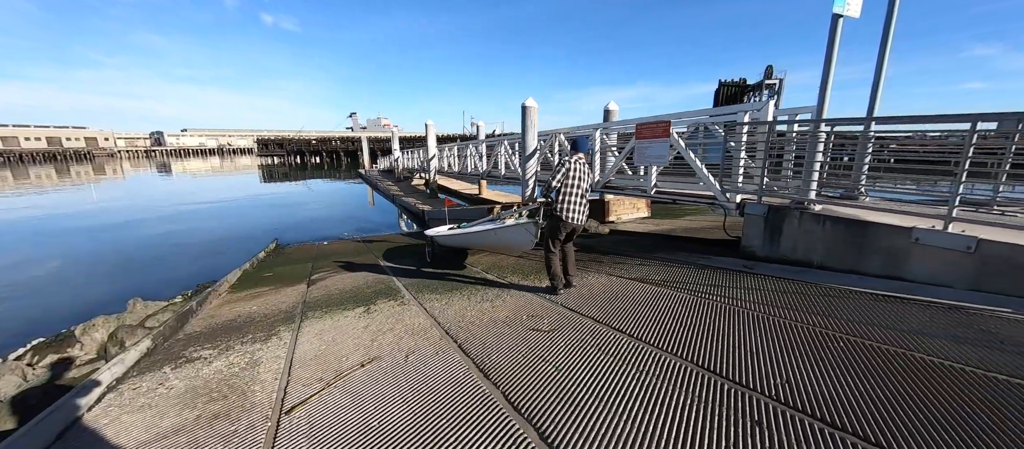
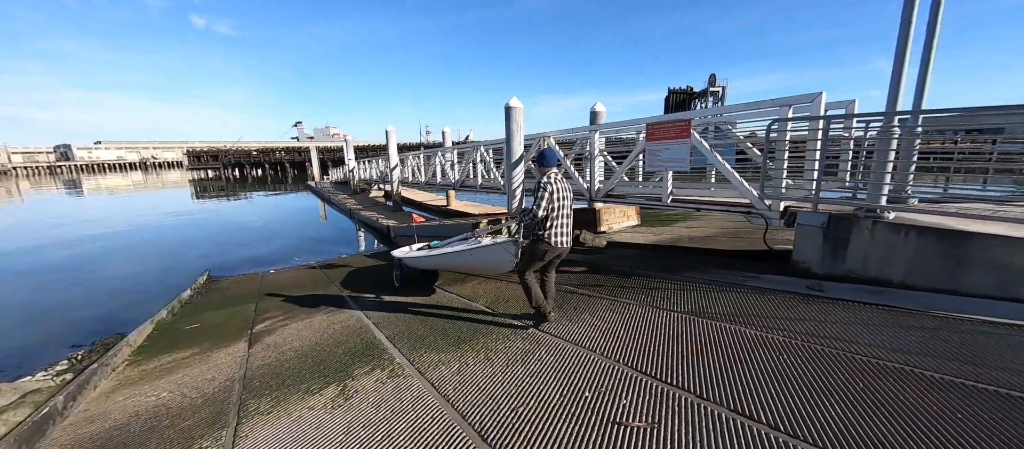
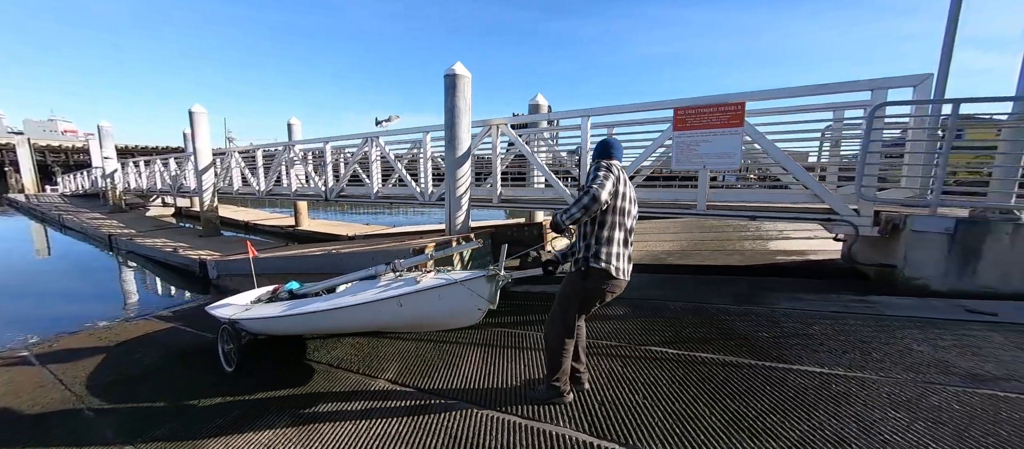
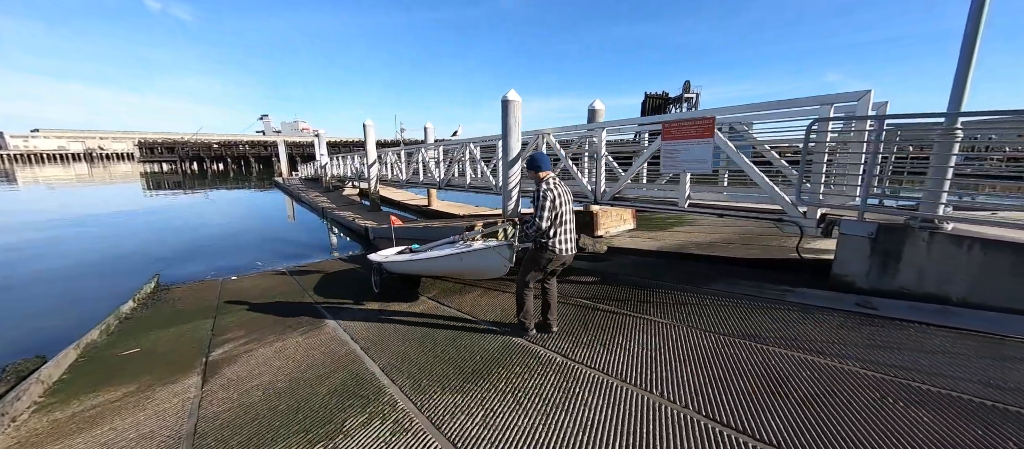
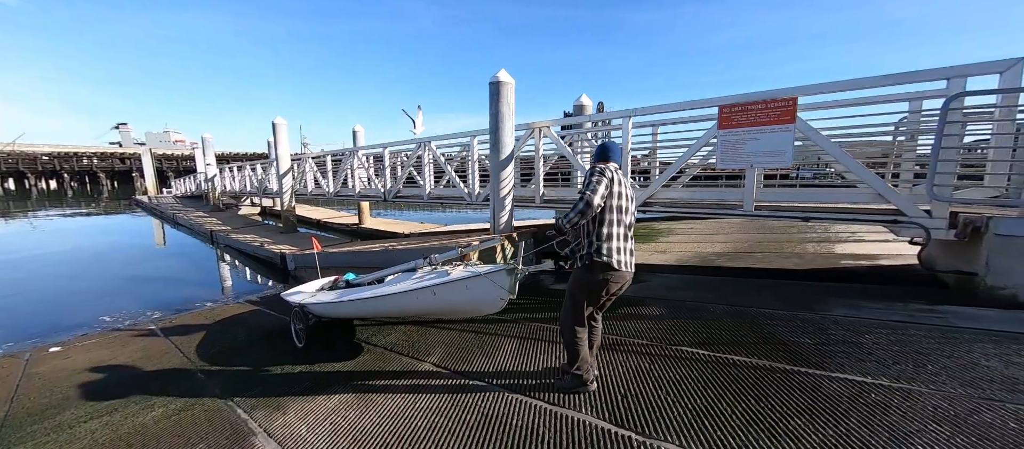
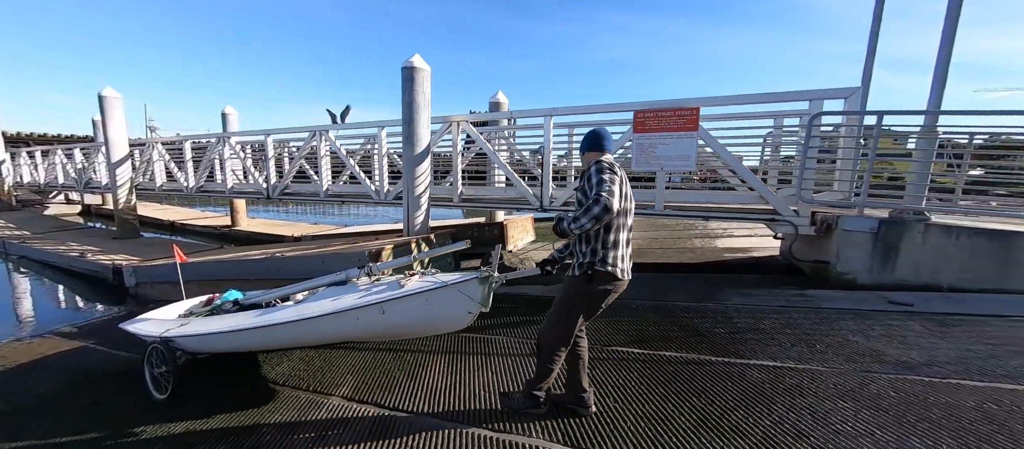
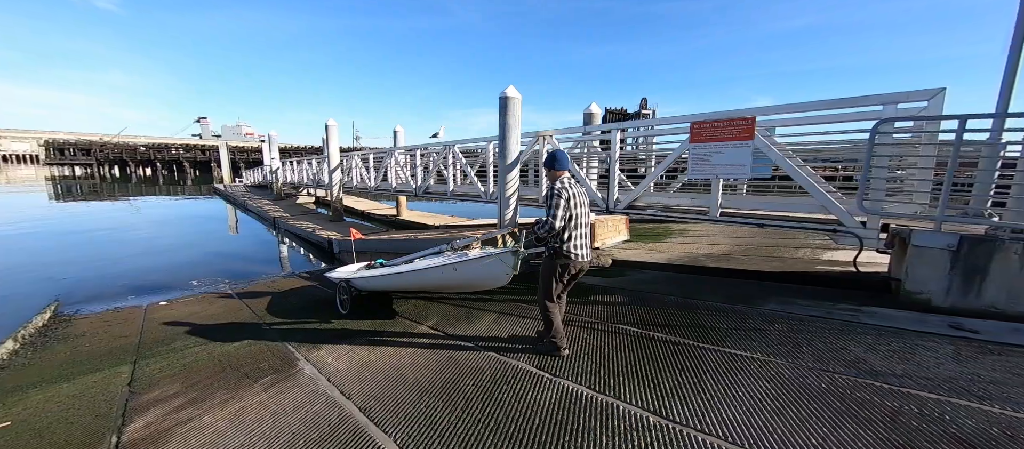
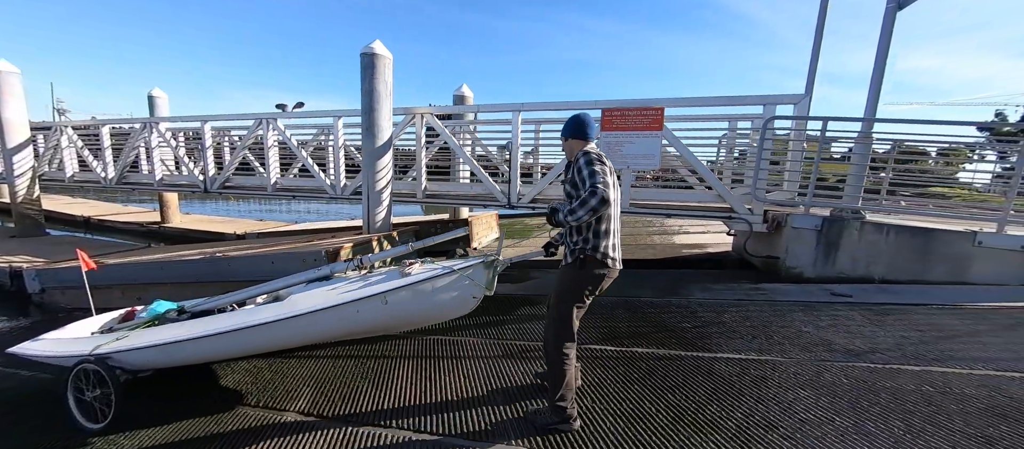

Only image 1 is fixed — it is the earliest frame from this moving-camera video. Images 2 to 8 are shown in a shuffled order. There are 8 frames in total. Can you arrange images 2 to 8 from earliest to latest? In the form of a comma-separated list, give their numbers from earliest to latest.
2, 4, 7, 5, 3, 6, 8
